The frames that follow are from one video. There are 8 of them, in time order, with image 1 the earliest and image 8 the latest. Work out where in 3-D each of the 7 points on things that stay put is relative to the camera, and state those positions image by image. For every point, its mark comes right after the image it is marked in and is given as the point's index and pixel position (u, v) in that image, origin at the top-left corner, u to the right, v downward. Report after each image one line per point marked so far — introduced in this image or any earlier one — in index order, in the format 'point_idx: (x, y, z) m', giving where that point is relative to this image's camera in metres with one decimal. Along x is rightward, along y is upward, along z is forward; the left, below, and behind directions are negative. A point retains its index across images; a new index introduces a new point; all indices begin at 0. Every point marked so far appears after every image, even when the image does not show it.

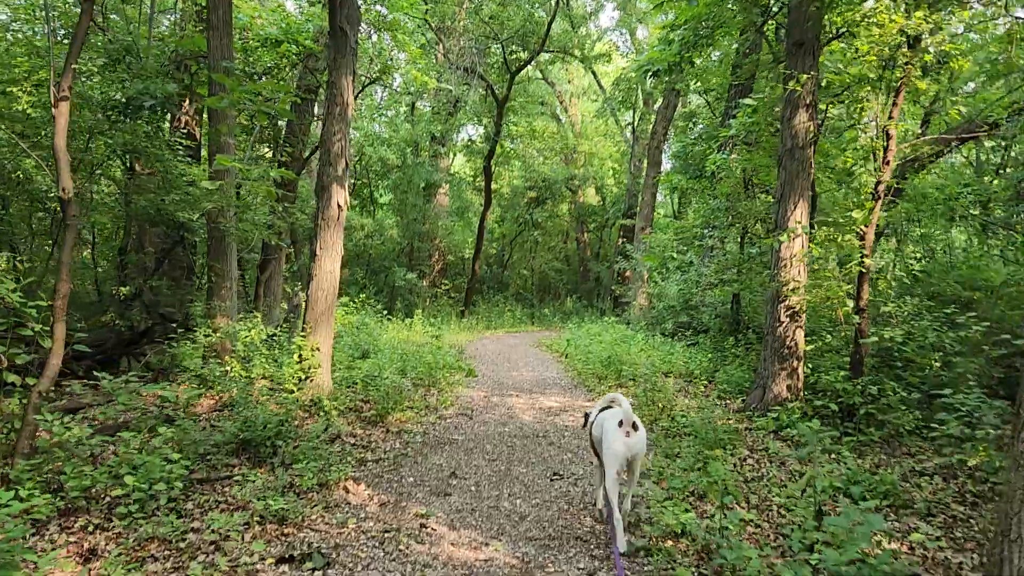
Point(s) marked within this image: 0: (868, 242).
0: (+3.7, +0.5, +8.1) m
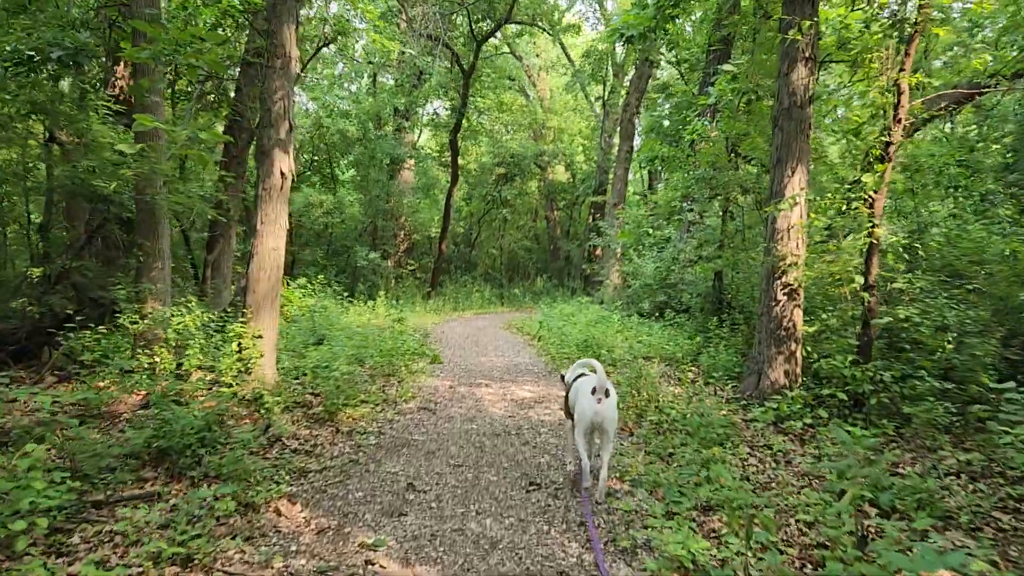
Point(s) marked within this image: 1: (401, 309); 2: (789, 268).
0: (+3.4, +0.7, +7.2) m
1: (-2.8, -0.6, +19.6) m
2: (+2.8, +0.2, +7.9) m
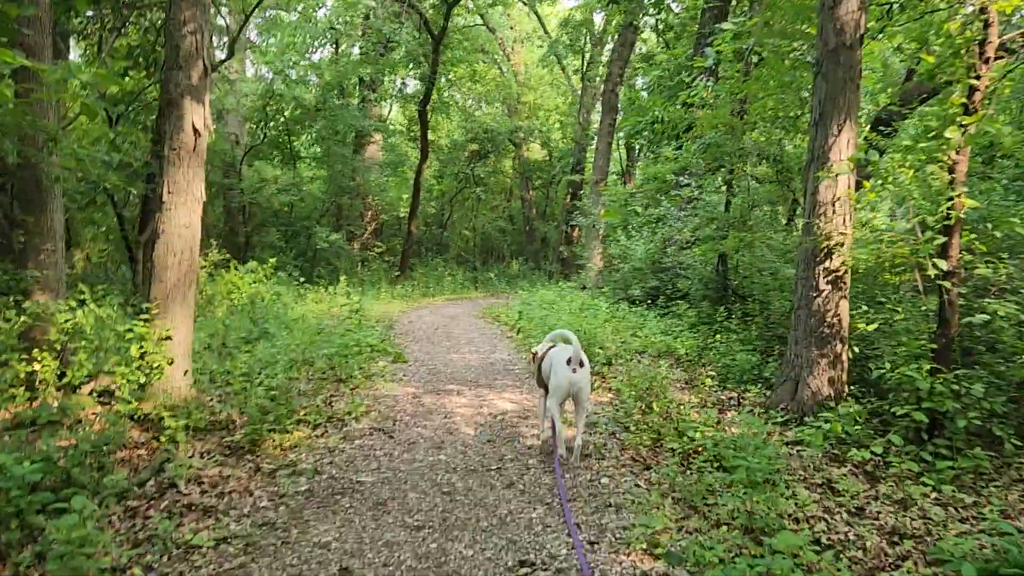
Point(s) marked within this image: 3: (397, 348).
0: (+3.2, +0.8, +5.6) m
1: (-3.4, -0.2, +17.8) m
2: (+2.6, +0.3, +6.3) m
3: (-1.6, -0.9, +10.5) m
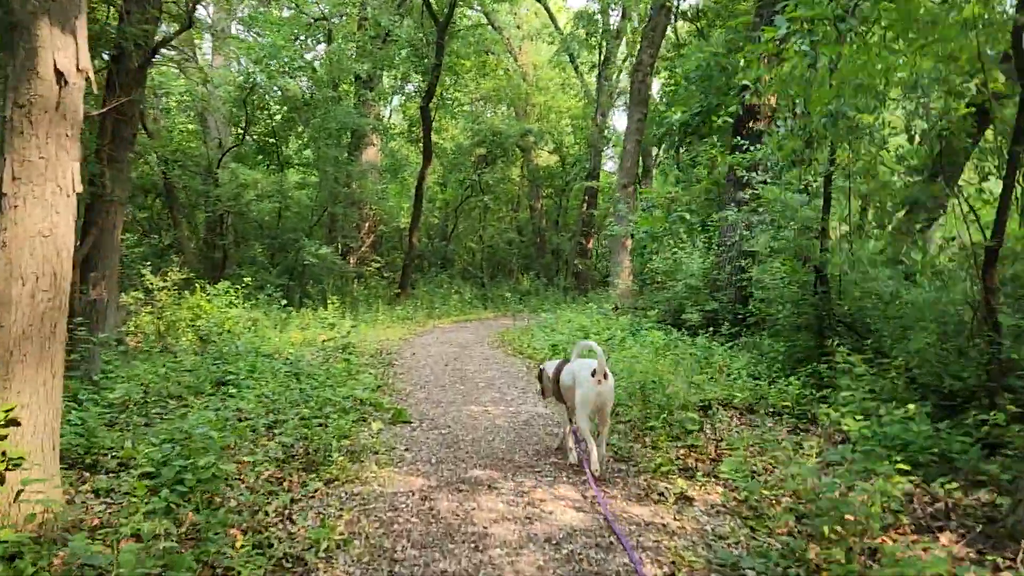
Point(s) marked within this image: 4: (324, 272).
0: (+3.6, +0.6, +3.0) m
1: (-3.0, -0.7, +15.2) m
2: (+3.0, +0.1, +3.7) m
3: (-1.2, -1.2, +7.9) m
4: (-4.7, +0.4, +19.5) m
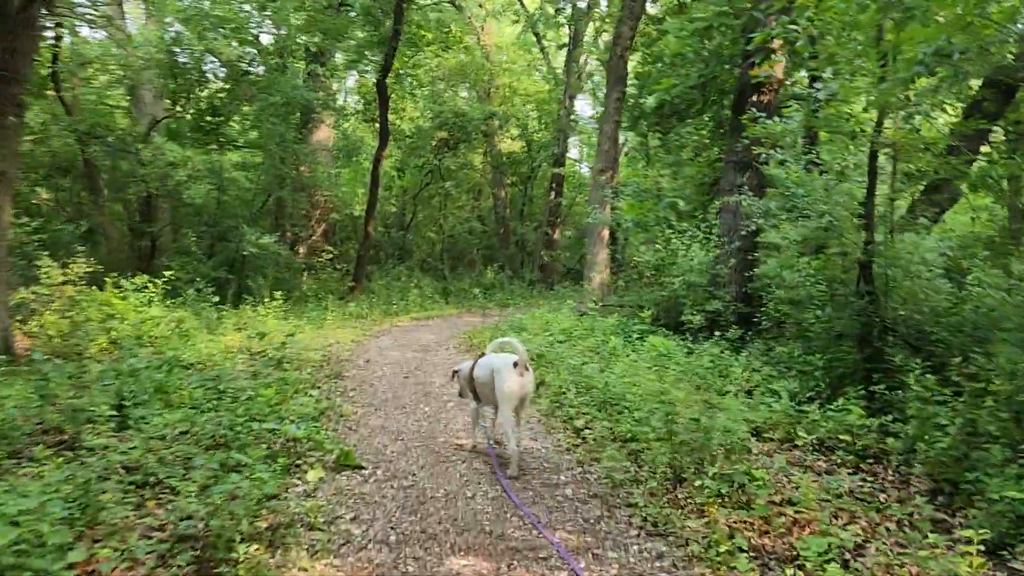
0: (+3.7, +0.5, +1.5) m
1: (-3.5, -0.6, +13.4) m
2: (+3.1, 0.0, +2.2) m
3: (-1.3, -1.2, +6.2) m
4: (-5.5, +0.6, +17.5) m
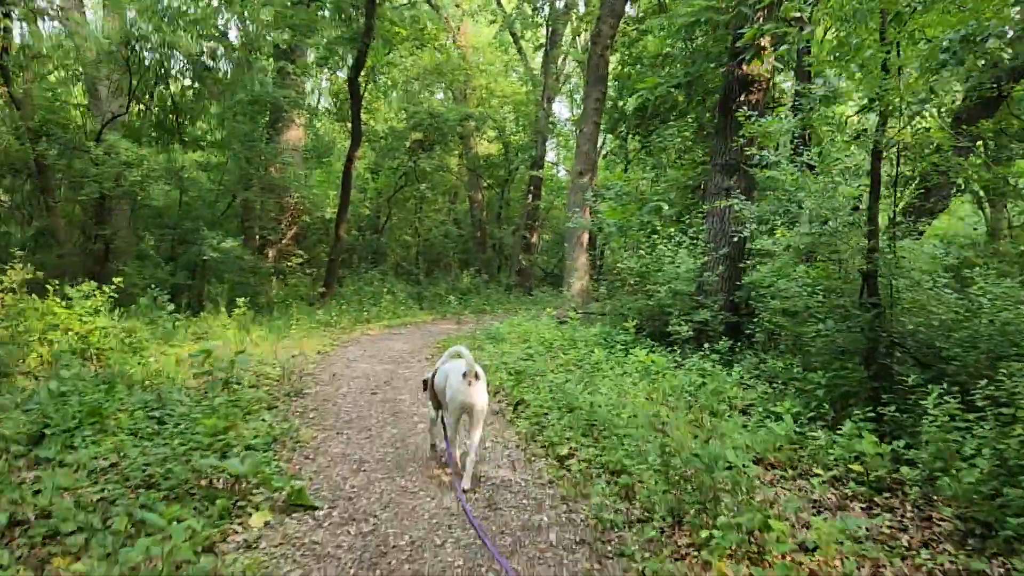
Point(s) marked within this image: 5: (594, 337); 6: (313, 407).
0: (+3.7, +0.5, +1.0) m
1: (-3.9, -0.7, +12.6) m
2: (+3.0, -0.1, +1.6) m
3: (-1.5, -1.3, +5.5) m
4: (-6.0, +0.4, +16.7) m
5: (+1.1, -0.7, +10.4) m
6: (-1.9, -1.2, +7.6) m
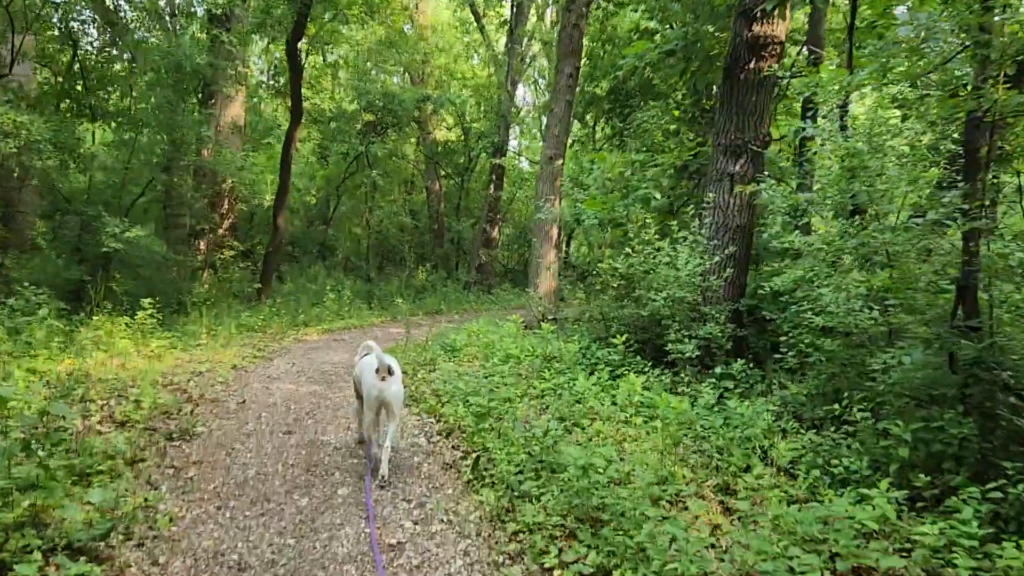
0: (+3.8, +0.3, -0.7) m
1: (-4.5, -0.7, +10.5) m
2: (+3.1, -0.2, -0.1) m
3: (-1.7, -1.3, +3.5) m
4: (-6.8, +0.5, +14.4) m
5: (+0.6, -0.7, +8.5) m
6: (-2.2, -1.2, +5.5) m
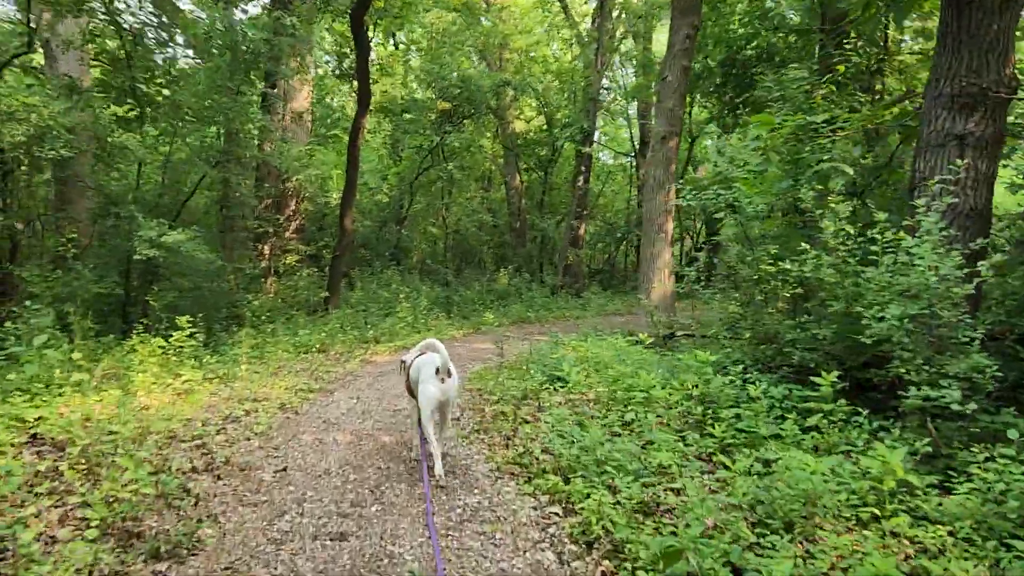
0: (+4.0, +0.2, -3.5) m
1: (-3.2, -0.9, +8.4) m
2: (+3.3, -0.3, -2.8) m
3: (-1.0, -1.5, +1.2) m
4: (-5.1, +0.3, +12.6) m
5: (+1.8, -0.8, +6.0) m
6: (-1.4, -1.4, +3.3) m
